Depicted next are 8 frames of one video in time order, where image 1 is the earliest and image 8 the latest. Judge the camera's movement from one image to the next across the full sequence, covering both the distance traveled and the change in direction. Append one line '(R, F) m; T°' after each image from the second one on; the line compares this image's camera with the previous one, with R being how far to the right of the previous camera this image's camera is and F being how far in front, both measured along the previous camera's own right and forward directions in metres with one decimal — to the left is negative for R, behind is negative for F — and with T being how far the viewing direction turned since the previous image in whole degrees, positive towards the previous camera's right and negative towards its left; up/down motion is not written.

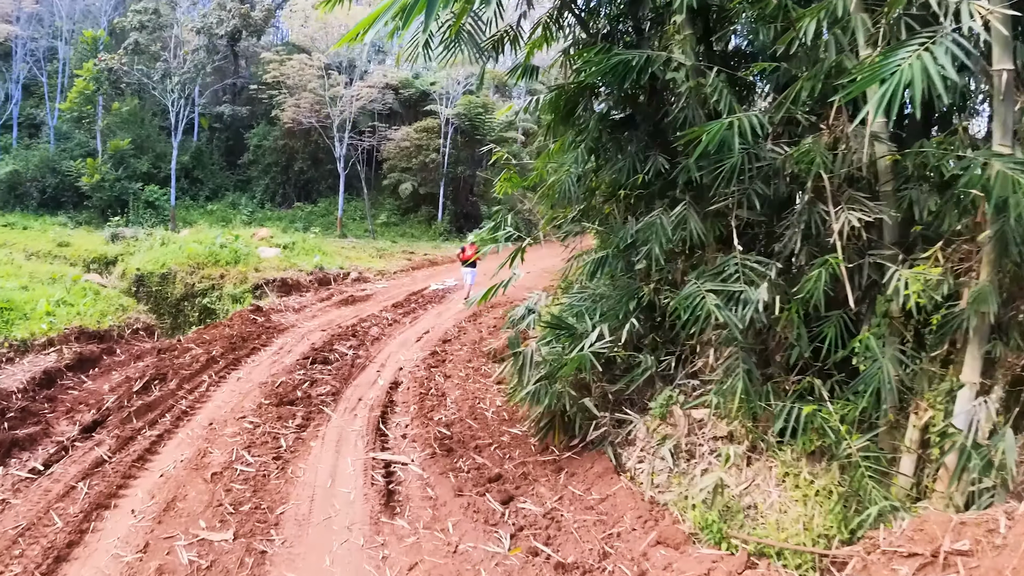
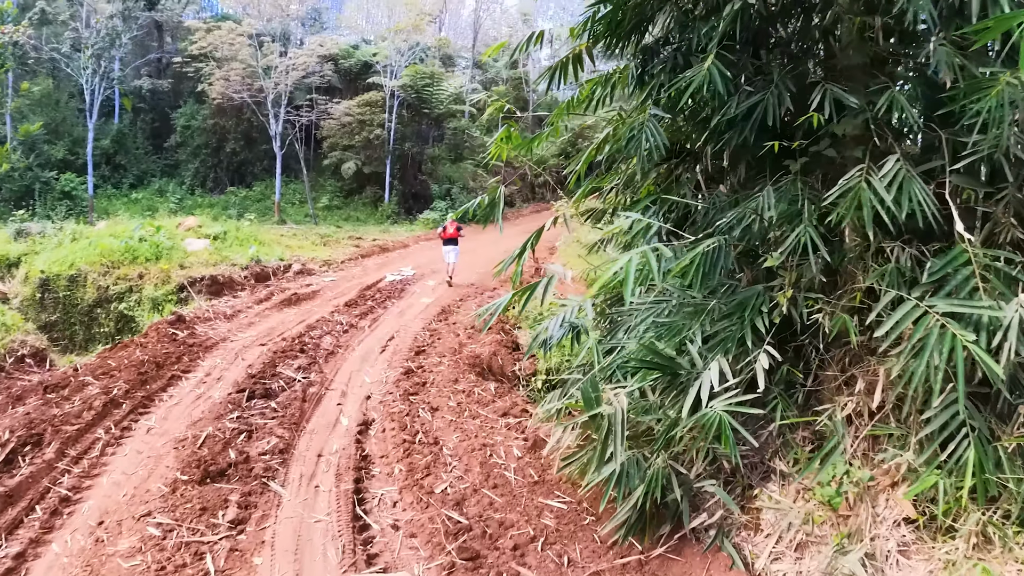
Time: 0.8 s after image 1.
(-0.3, +1.7) m; +3°
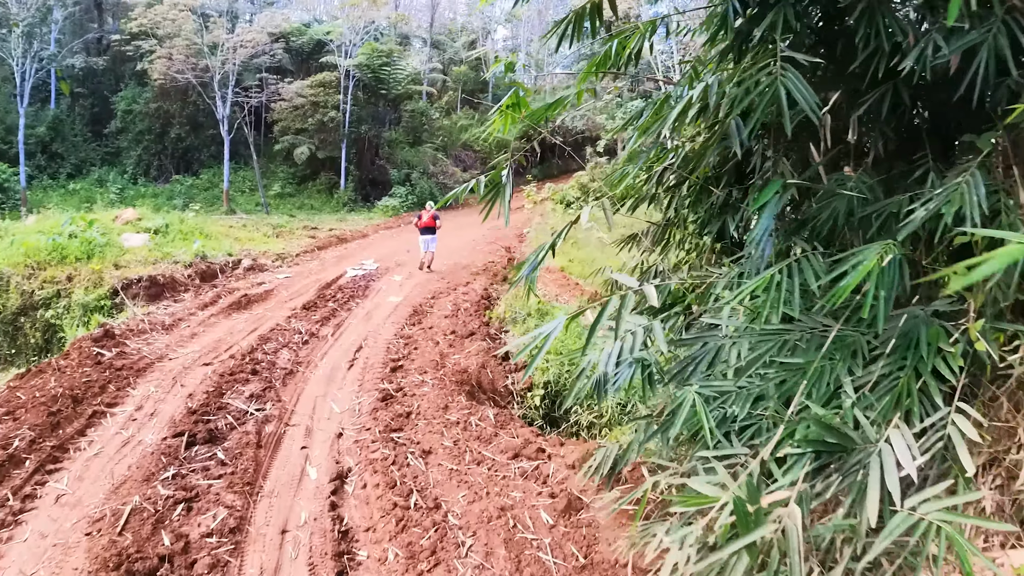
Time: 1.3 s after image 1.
(-0.2, +1.0) m; +2°
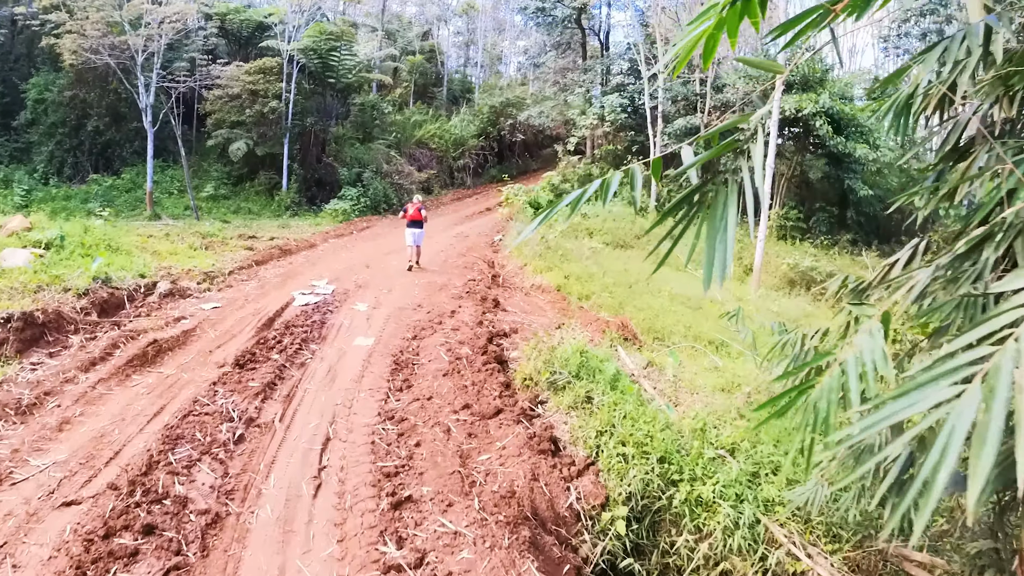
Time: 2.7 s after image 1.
(-0.4, +2.2) m; +3°
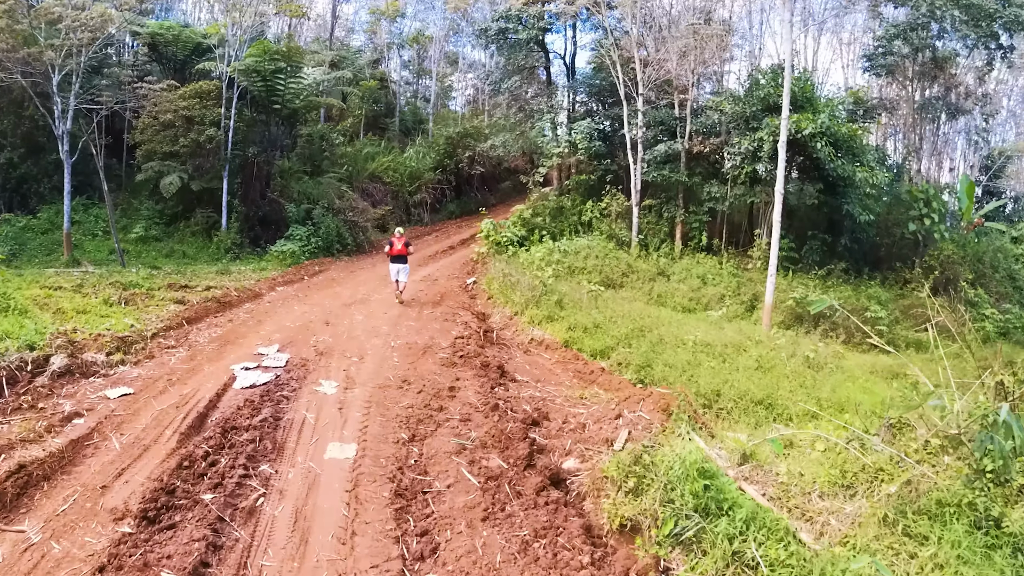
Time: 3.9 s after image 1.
(-0.4, +1.9) m; +3°
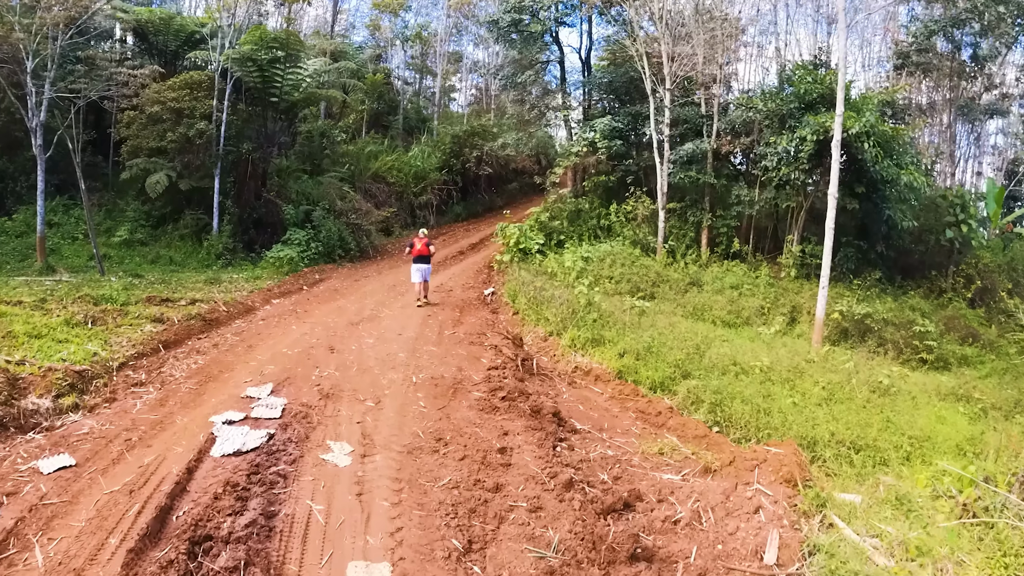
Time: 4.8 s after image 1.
(-0.3, +1.3) m; 0°
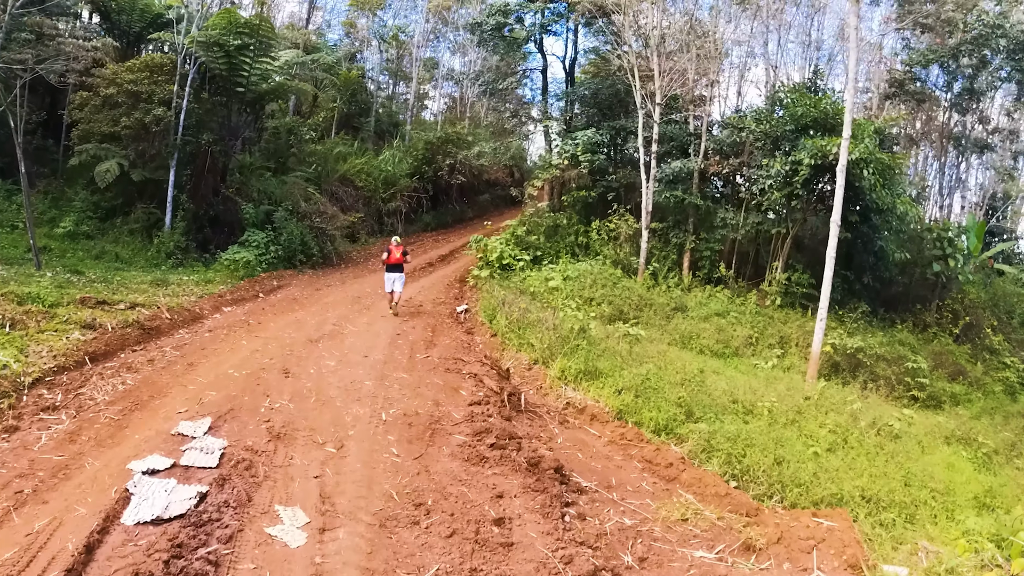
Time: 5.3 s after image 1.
(-0.2, +0.9) m; +2°
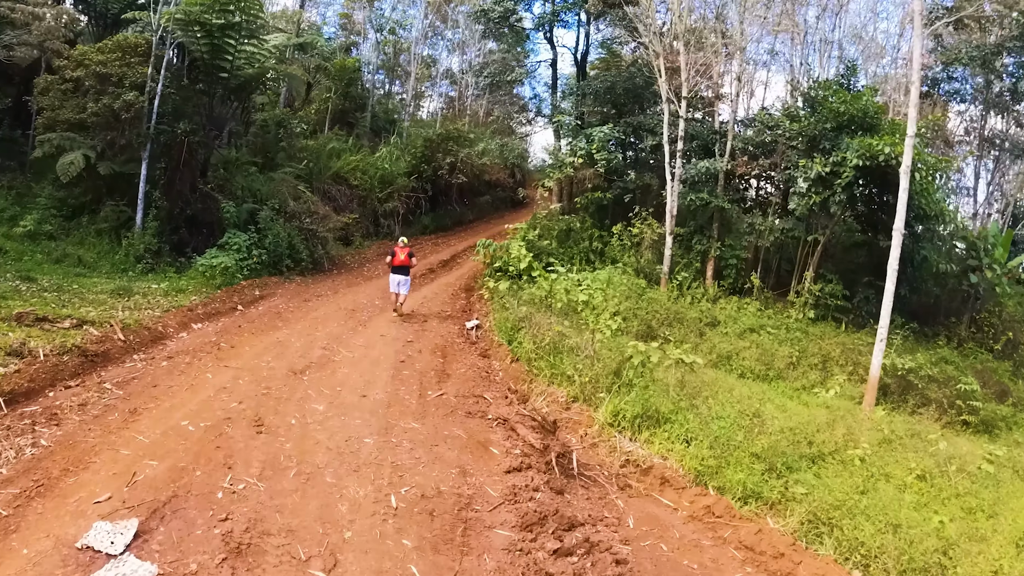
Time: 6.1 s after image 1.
(-0.2, +1.4) m; 0°
